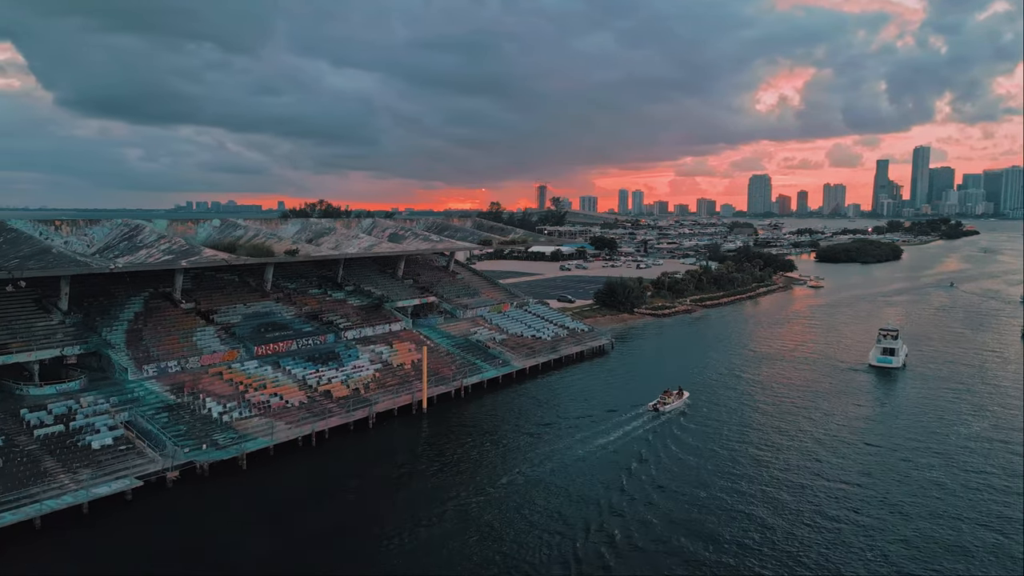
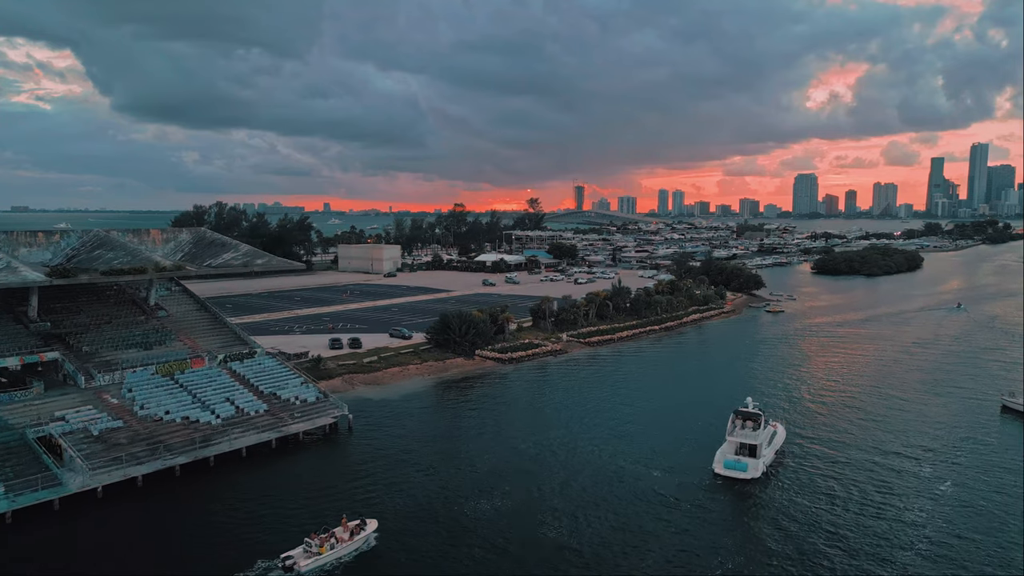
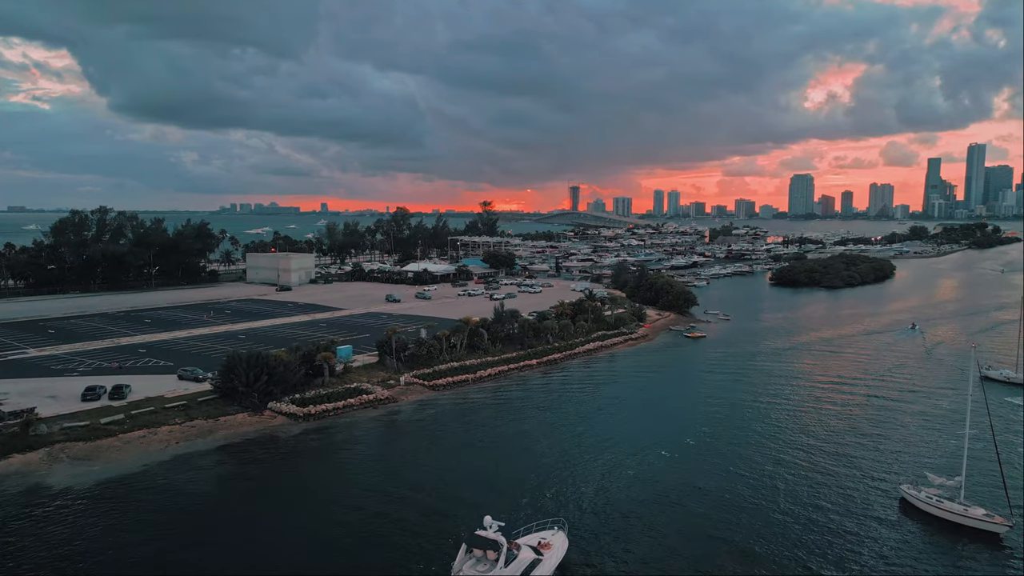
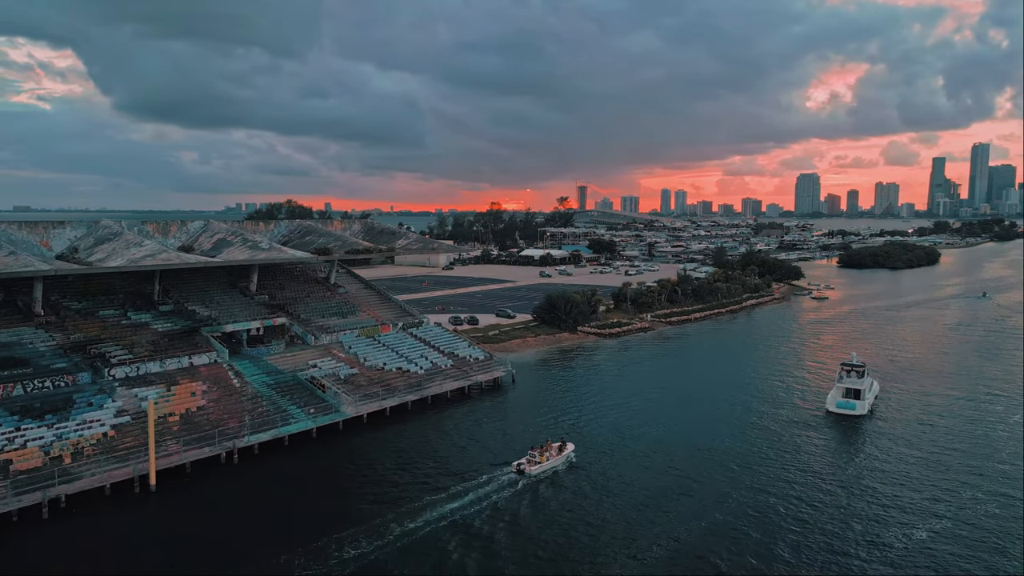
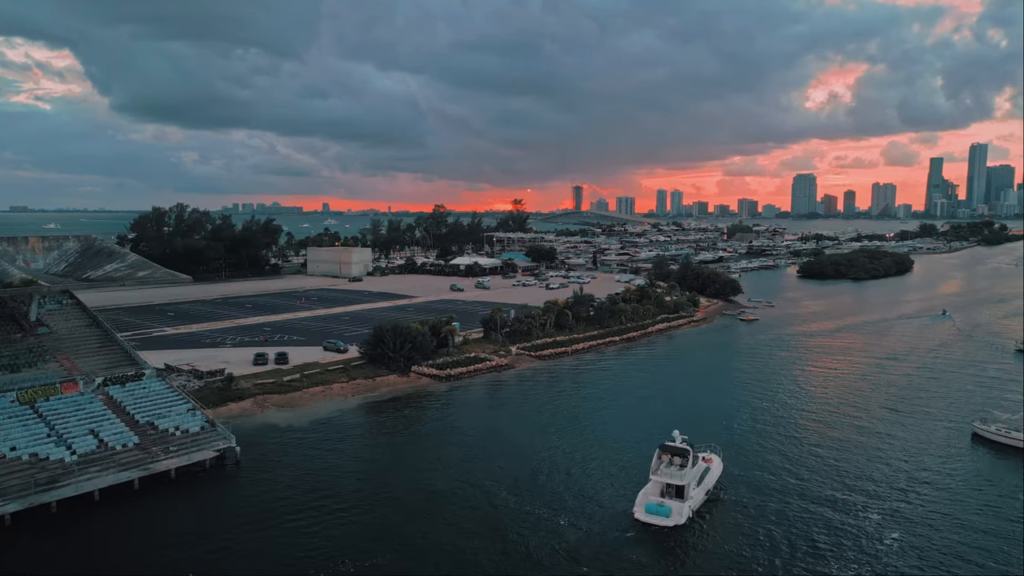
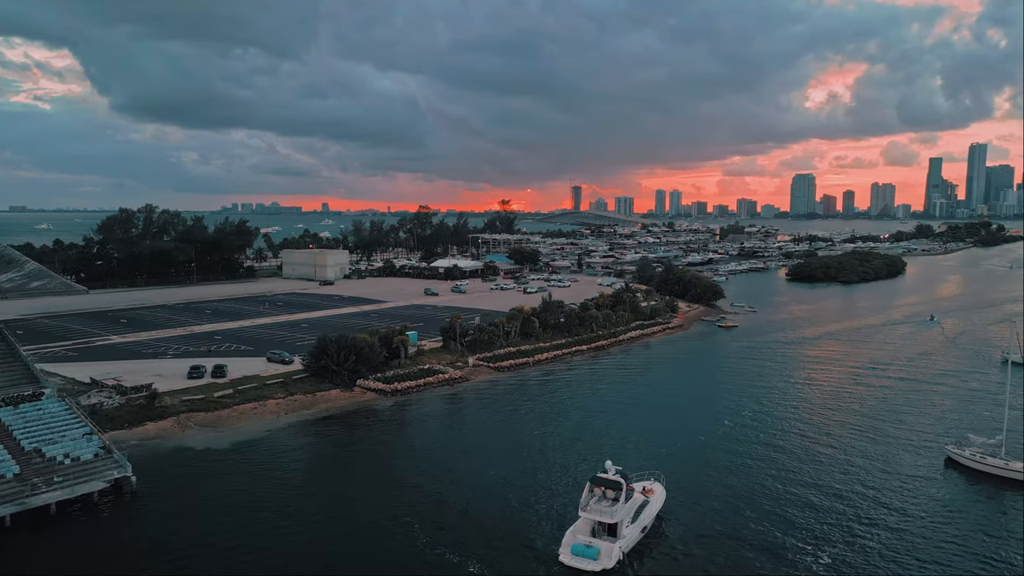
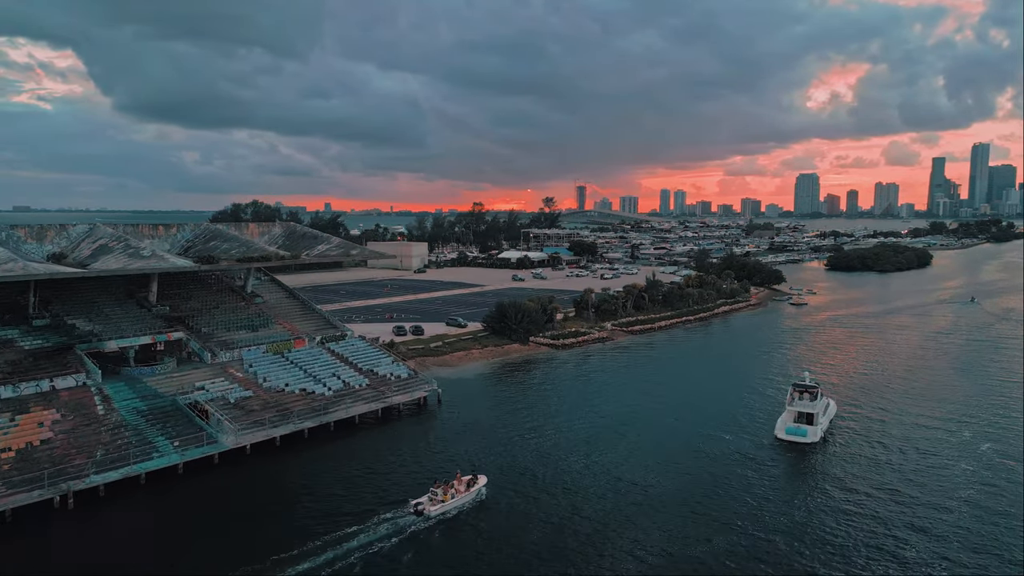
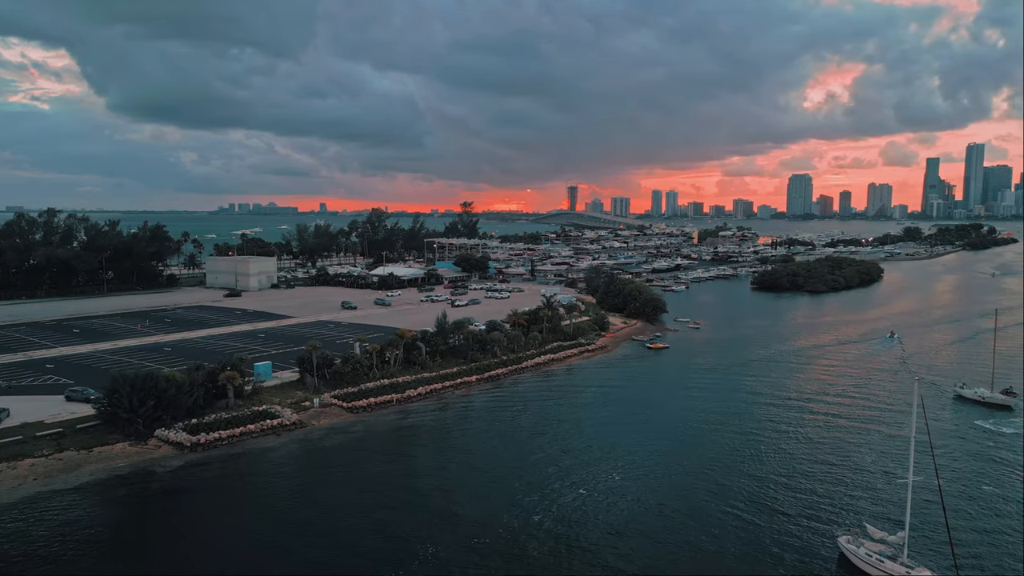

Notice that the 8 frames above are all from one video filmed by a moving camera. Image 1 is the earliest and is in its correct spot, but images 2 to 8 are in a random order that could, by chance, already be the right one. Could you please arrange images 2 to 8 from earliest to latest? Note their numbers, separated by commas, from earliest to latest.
4, 7, 2, 5, 6, 3, 8
